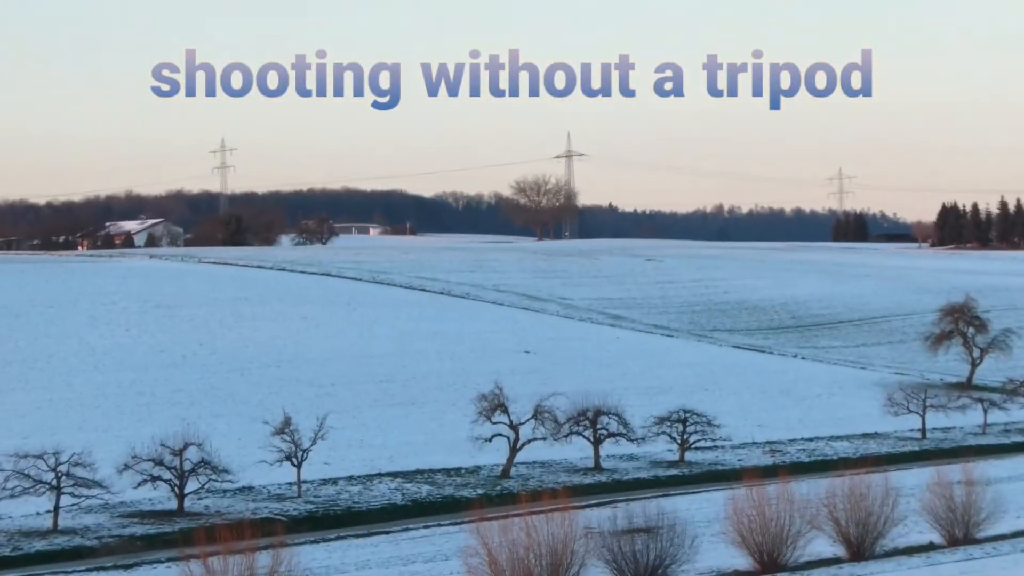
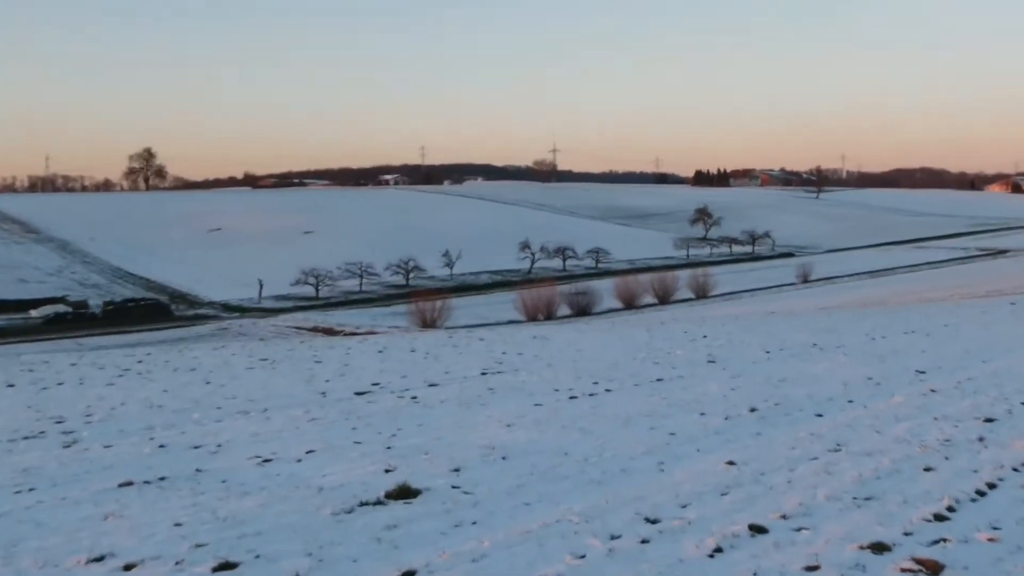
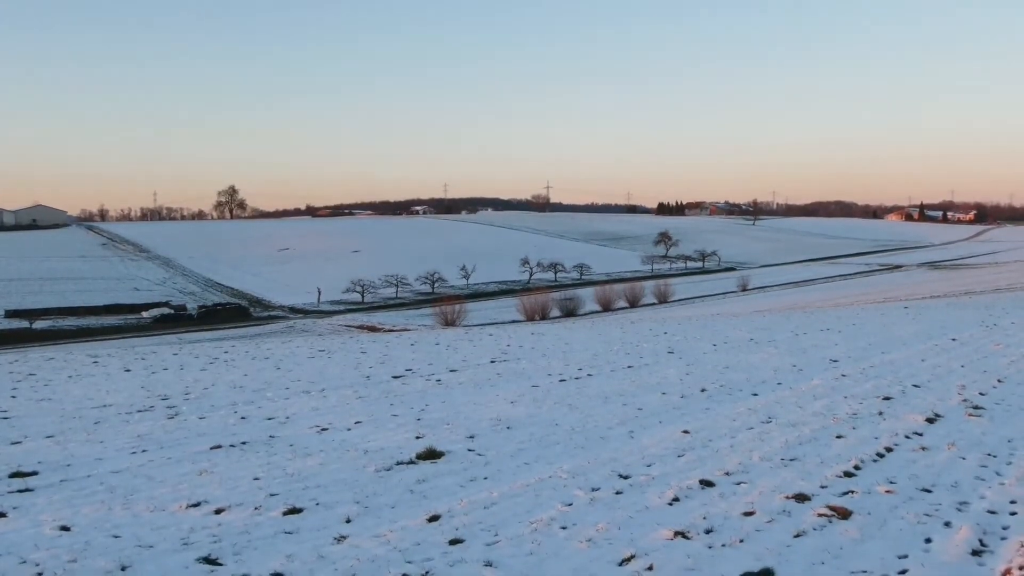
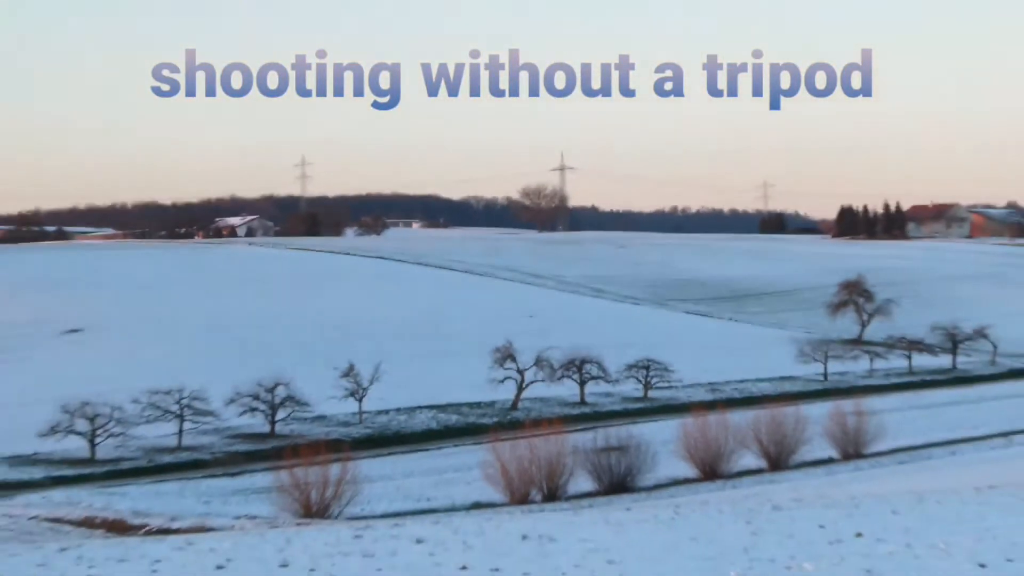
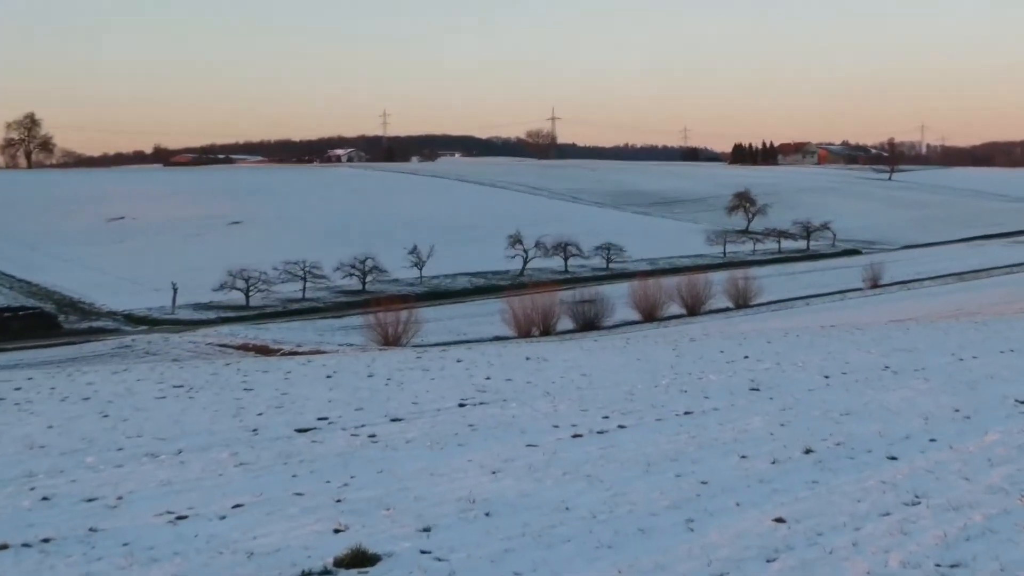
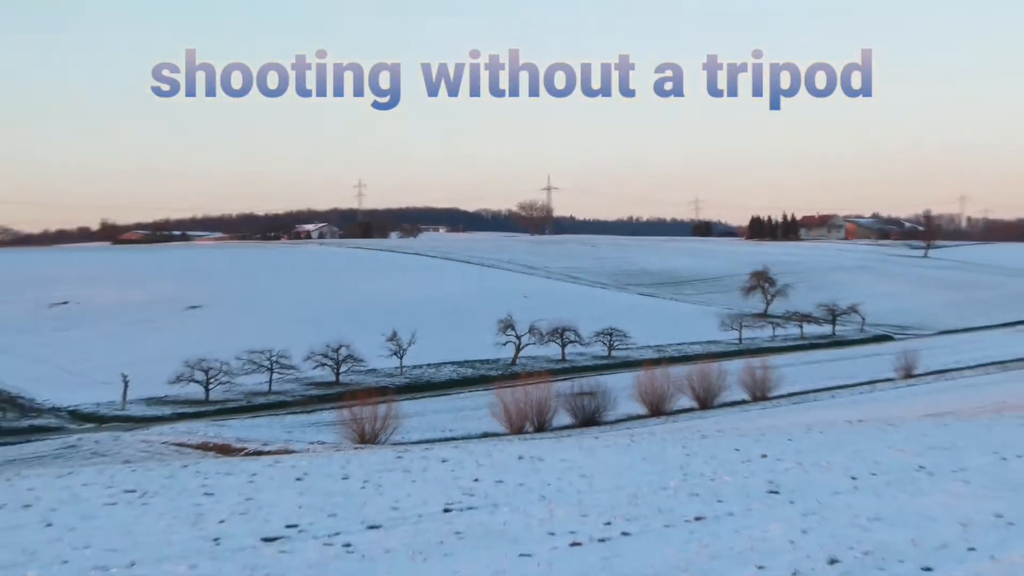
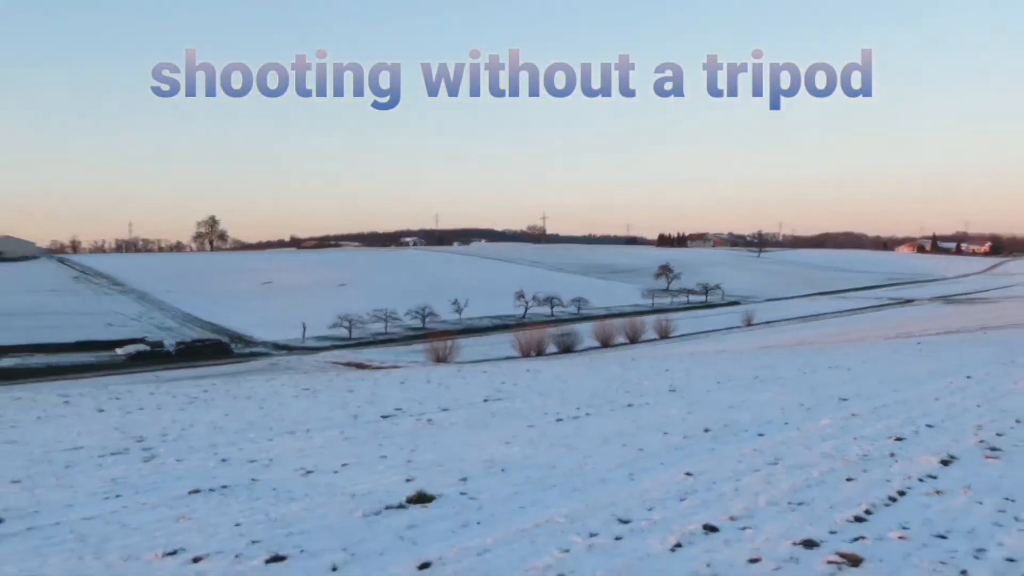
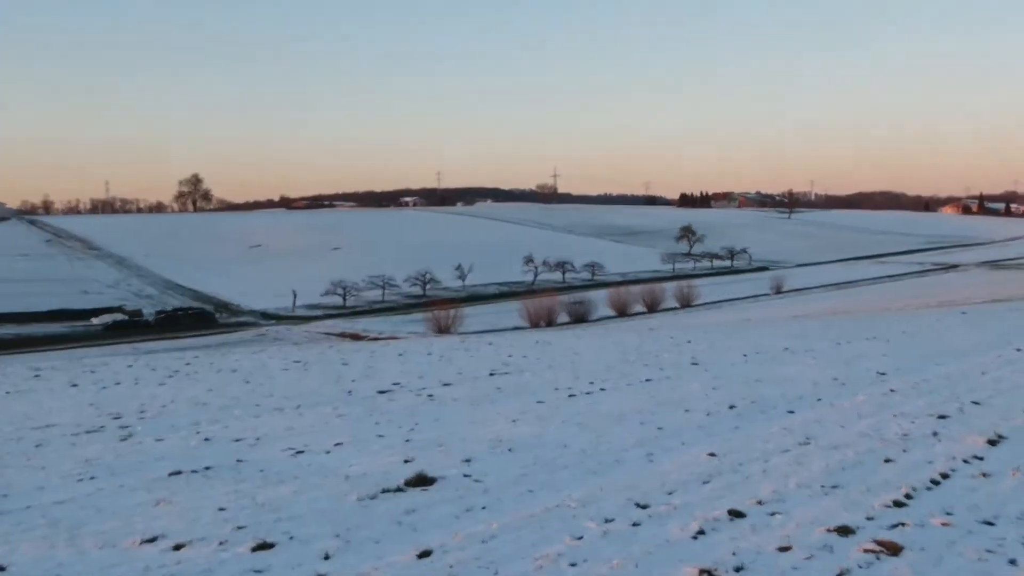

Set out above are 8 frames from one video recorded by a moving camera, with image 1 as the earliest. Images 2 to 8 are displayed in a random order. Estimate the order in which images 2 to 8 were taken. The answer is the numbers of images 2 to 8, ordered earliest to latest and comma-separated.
4, 6, 7, 3, 8, 2, 5
